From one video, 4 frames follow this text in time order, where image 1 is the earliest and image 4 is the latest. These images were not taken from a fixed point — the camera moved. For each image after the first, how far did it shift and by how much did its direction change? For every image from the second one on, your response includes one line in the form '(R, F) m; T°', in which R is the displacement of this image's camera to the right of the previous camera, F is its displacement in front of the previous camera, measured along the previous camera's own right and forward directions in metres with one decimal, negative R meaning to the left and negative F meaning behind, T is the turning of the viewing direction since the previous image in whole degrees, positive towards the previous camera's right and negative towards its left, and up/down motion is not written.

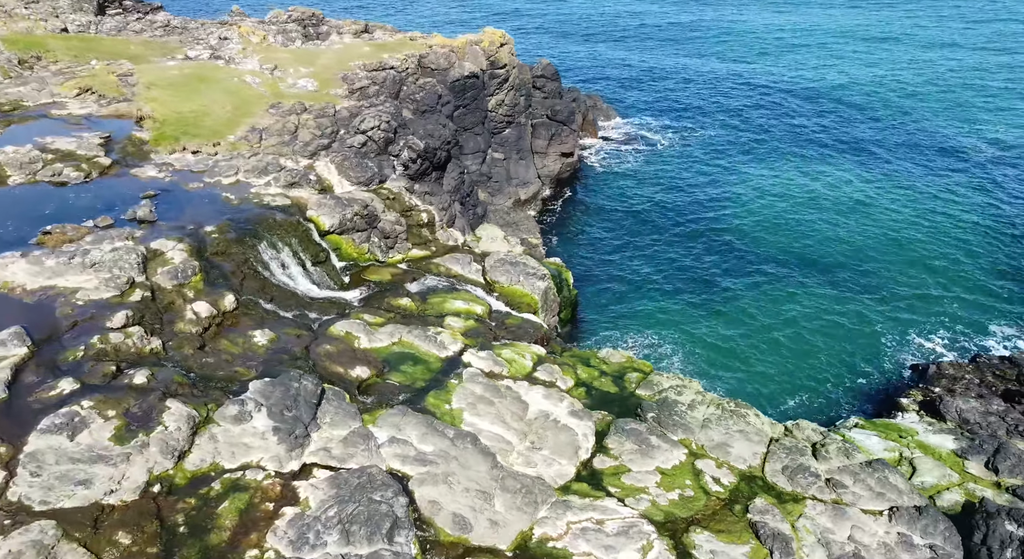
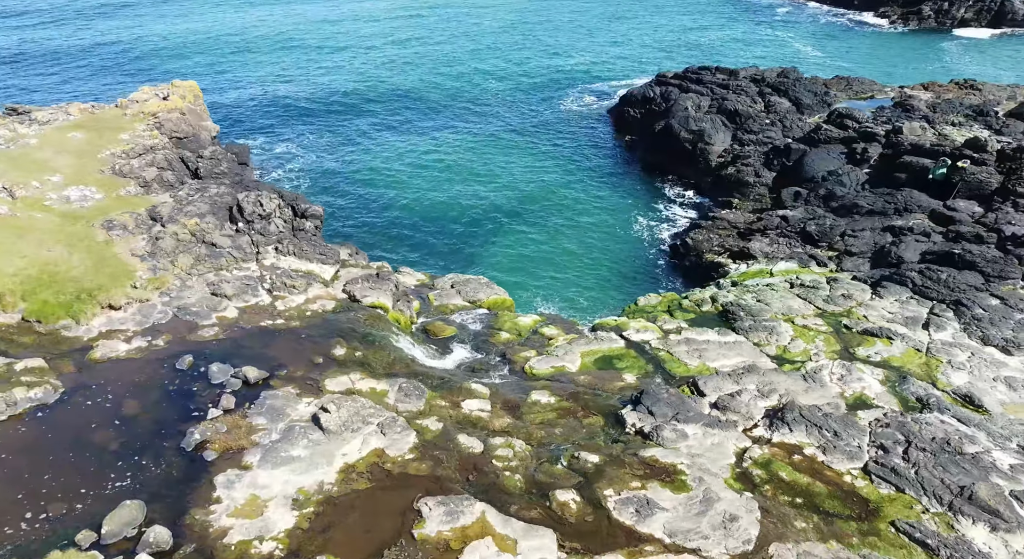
(-31.6, +8.0) m; +44°
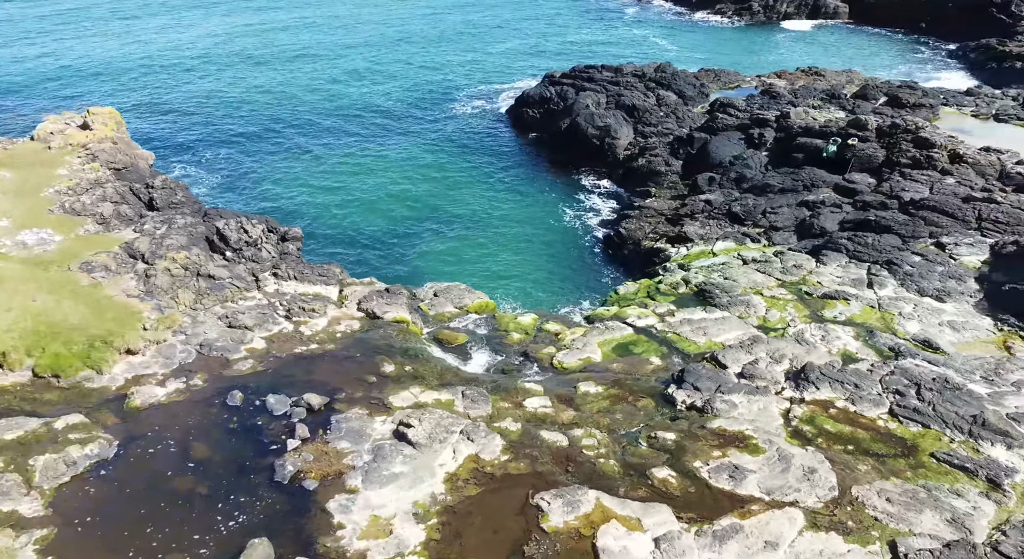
(-8.3, -0.6) m; +11°
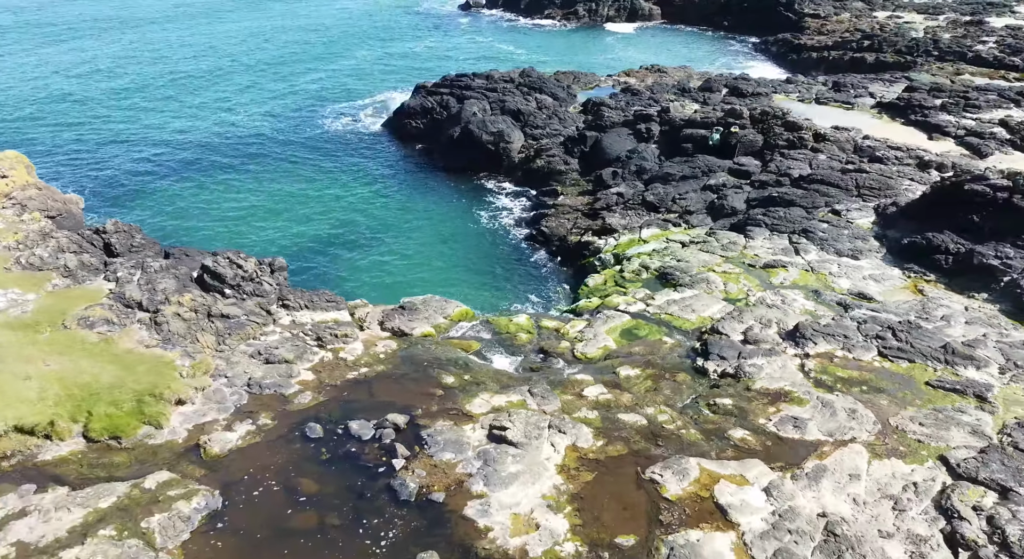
(-9.8, -0.8) m; +13°
